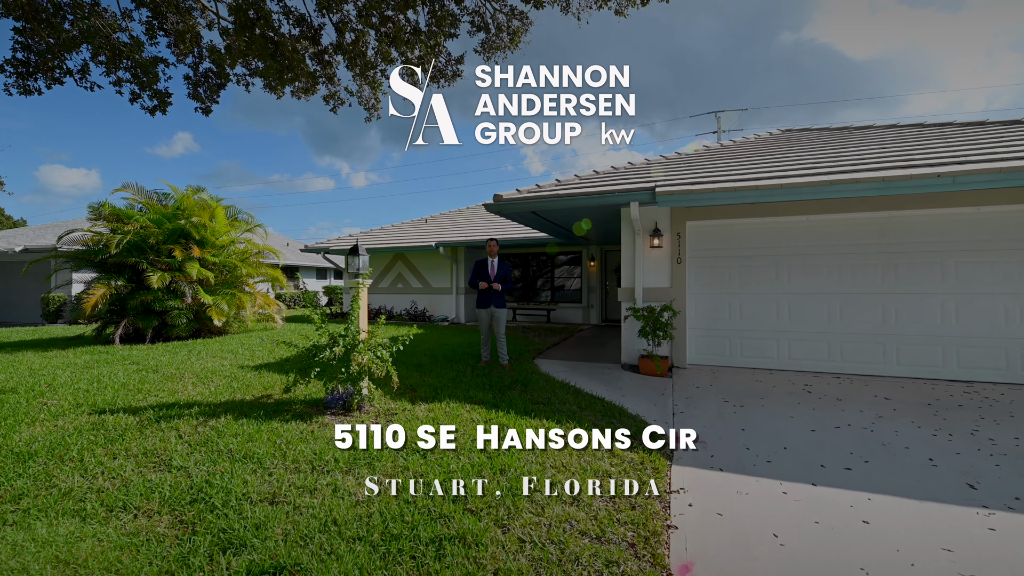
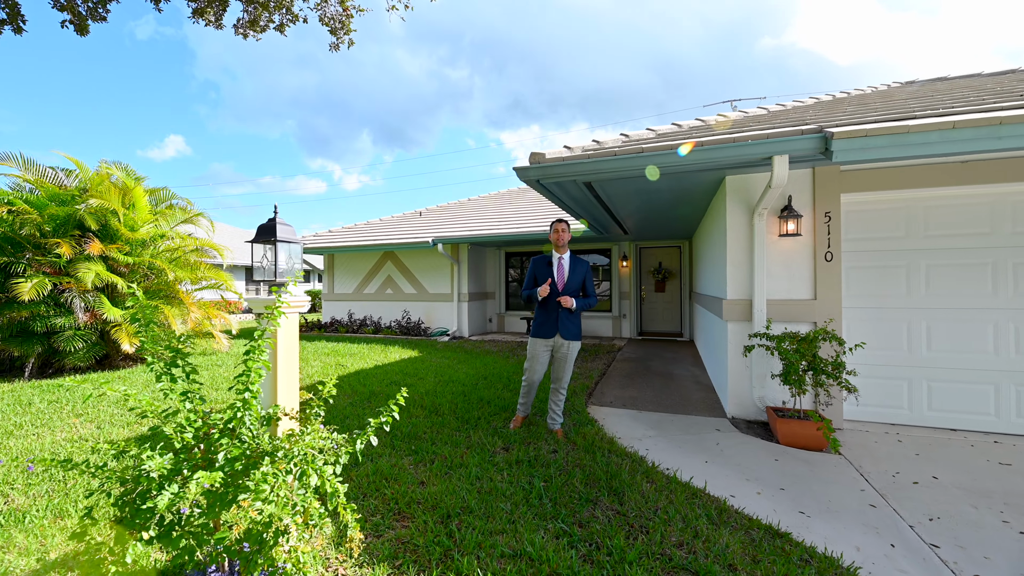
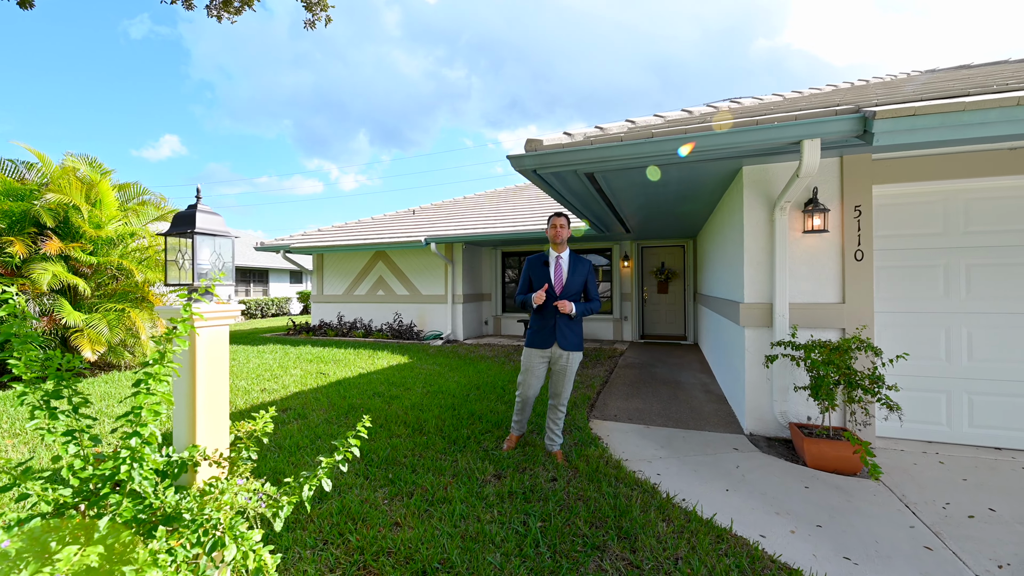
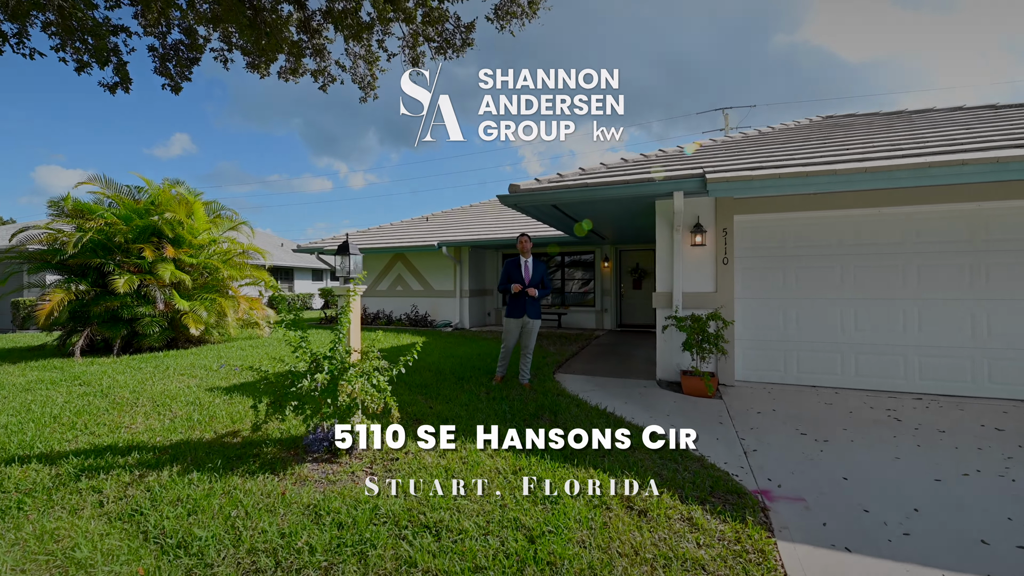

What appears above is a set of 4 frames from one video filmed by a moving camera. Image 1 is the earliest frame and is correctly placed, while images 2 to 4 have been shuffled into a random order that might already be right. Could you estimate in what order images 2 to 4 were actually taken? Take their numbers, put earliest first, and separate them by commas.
4, 2, 3
